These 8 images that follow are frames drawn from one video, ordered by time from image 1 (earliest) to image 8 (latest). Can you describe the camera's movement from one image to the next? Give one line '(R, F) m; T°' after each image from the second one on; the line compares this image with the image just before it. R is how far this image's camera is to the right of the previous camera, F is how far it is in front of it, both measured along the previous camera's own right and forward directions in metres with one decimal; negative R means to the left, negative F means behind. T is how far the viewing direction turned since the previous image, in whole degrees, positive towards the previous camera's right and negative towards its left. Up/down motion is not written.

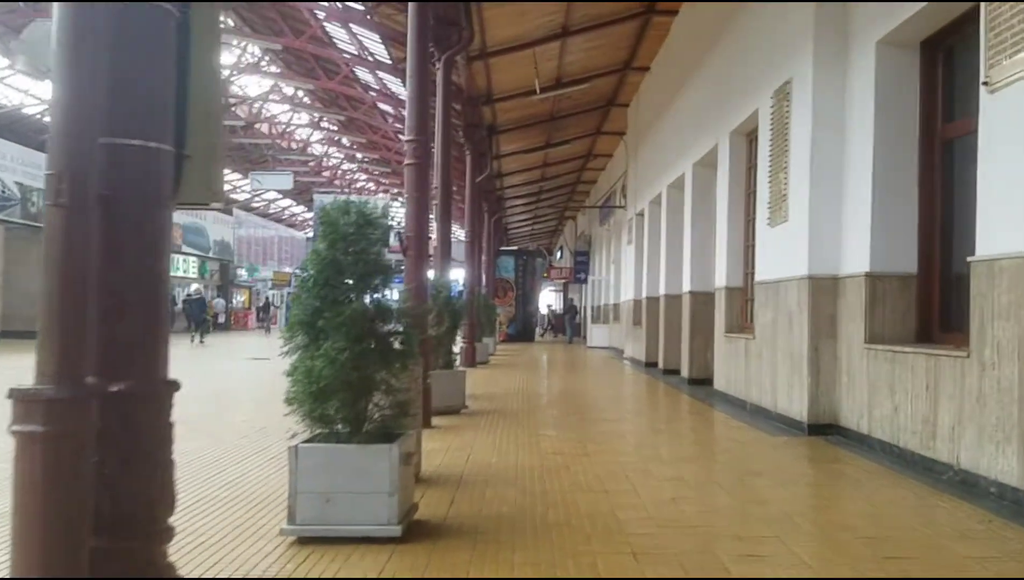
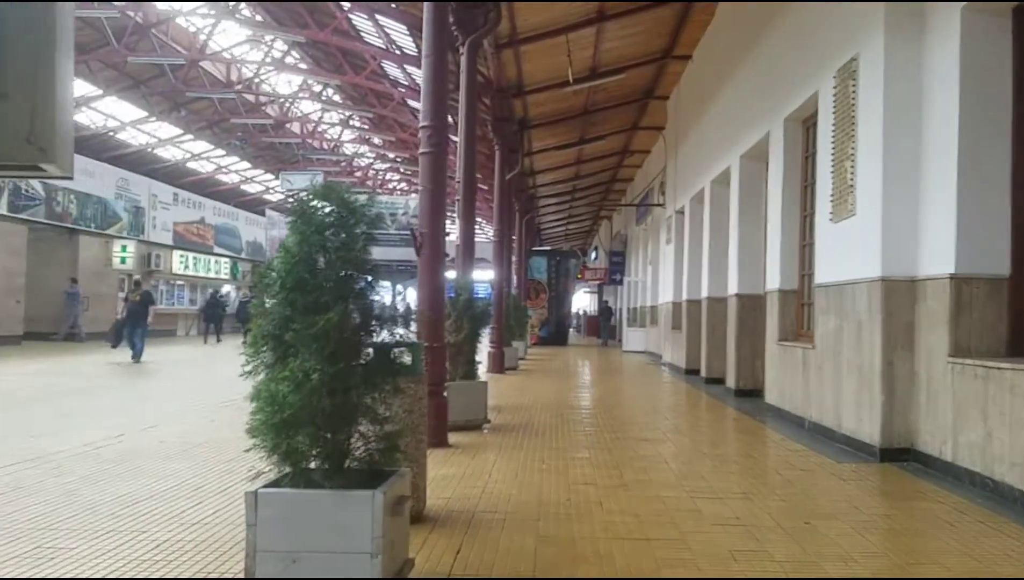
(+0.1, +0.8) m; -2°
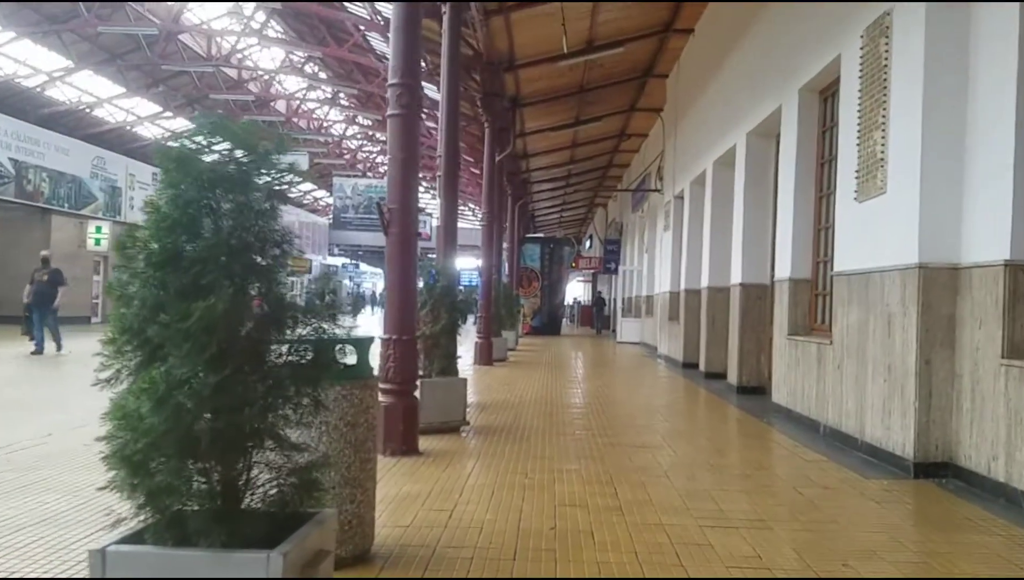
(+0.1, +0.8) m; 0°
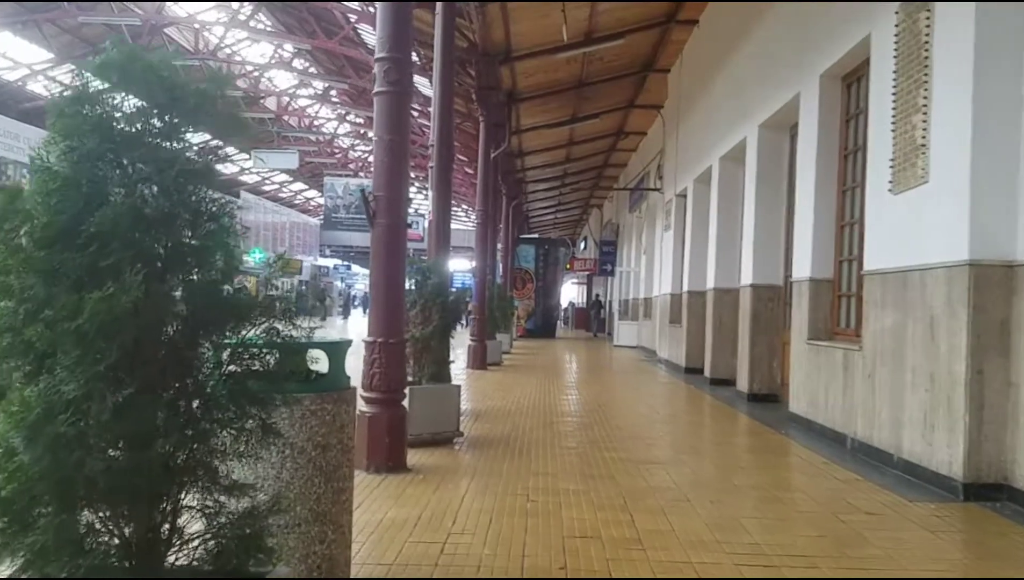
(0.0, +0.6) m; +1°
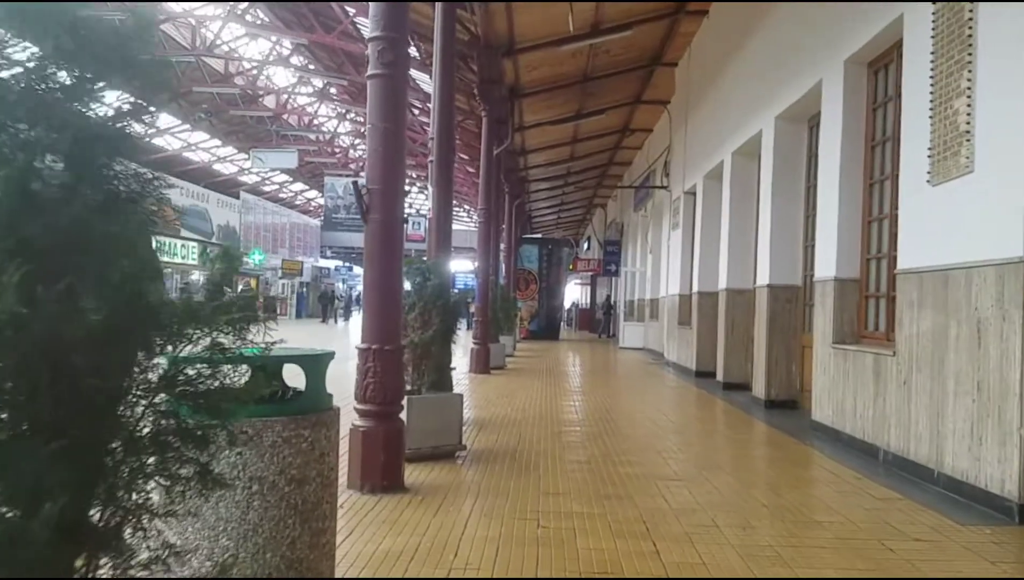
(0.0, +0.4) m; 0°
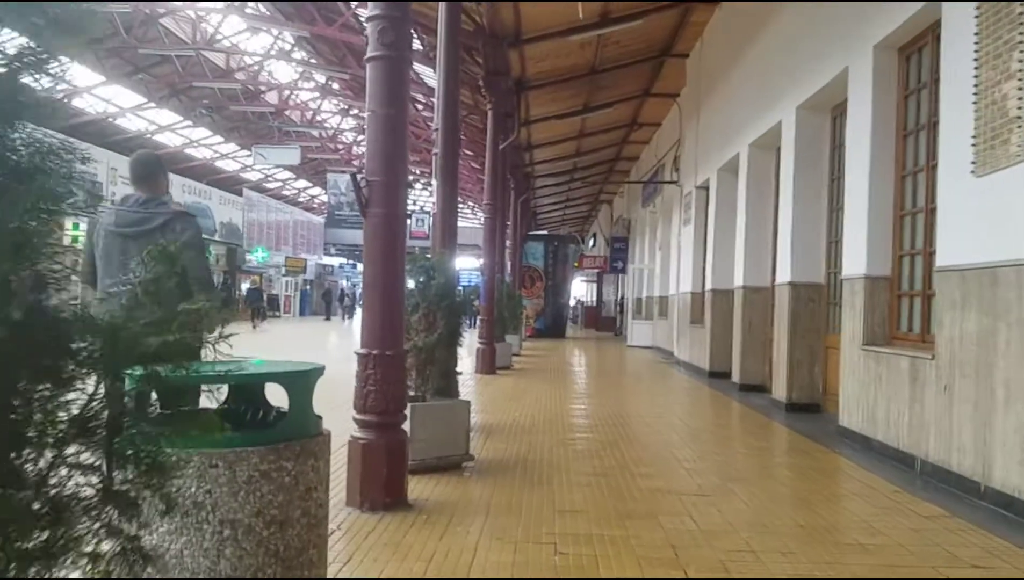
(0.0, +0.4) m; 0°
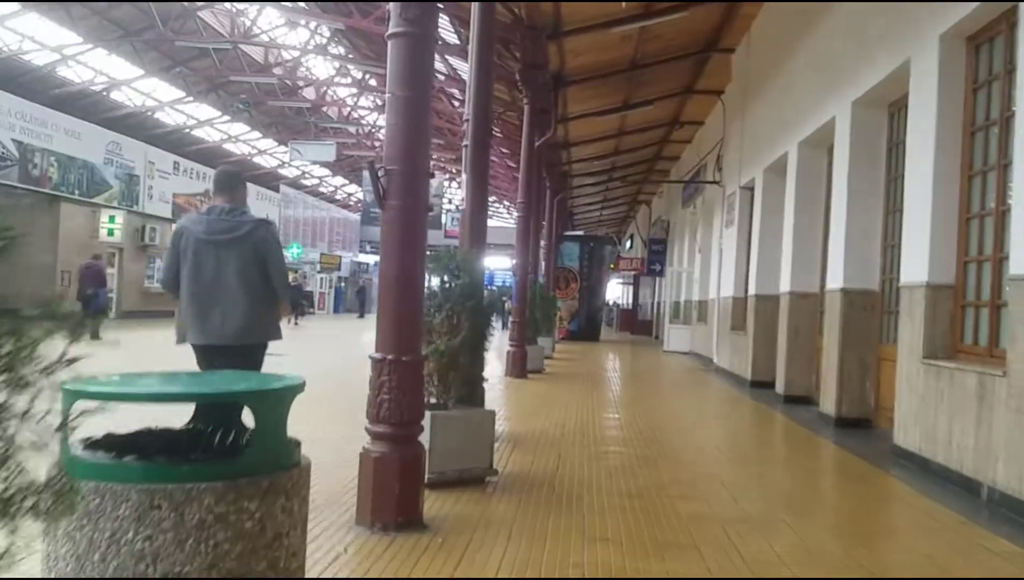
(0.0, +0.4) m; -2°
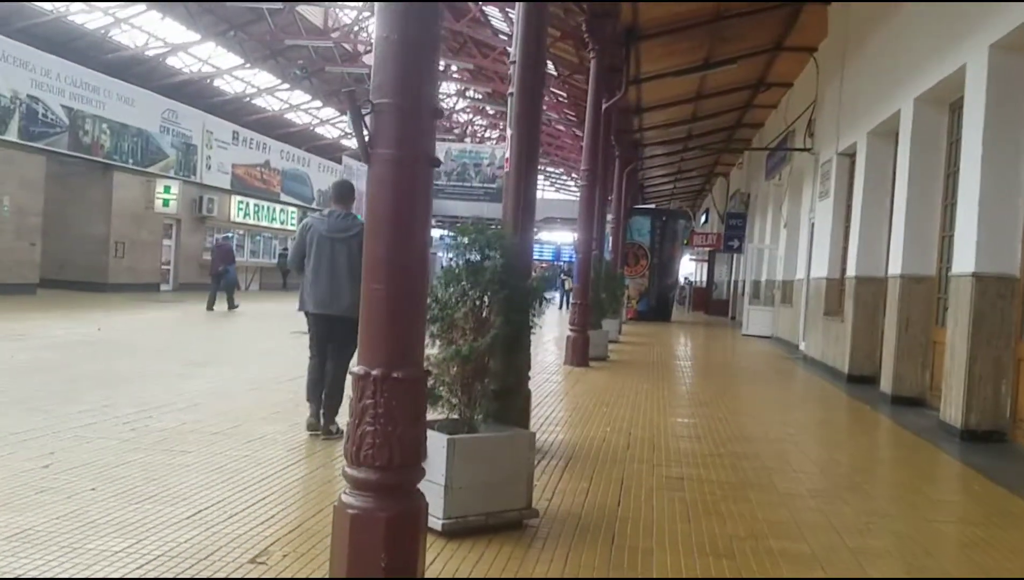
(+0.1, +1.2) m; -5°
